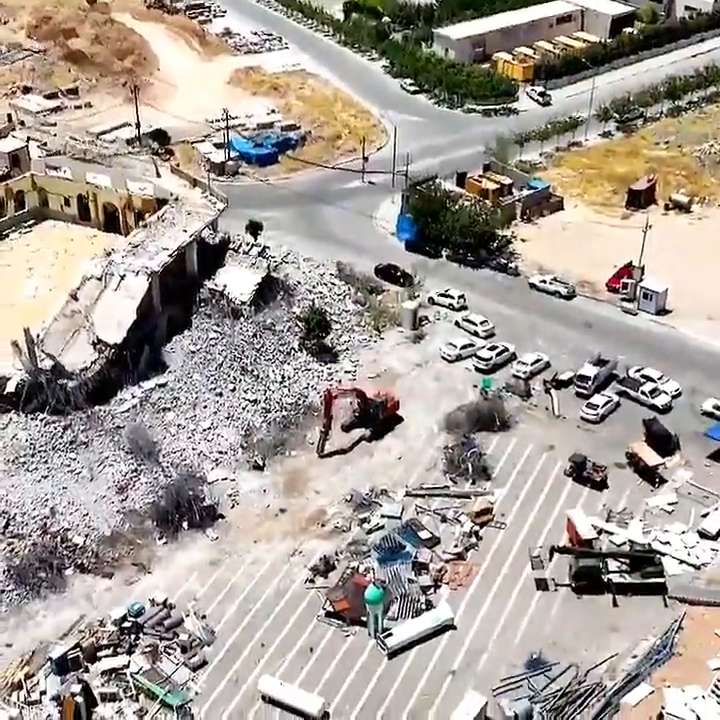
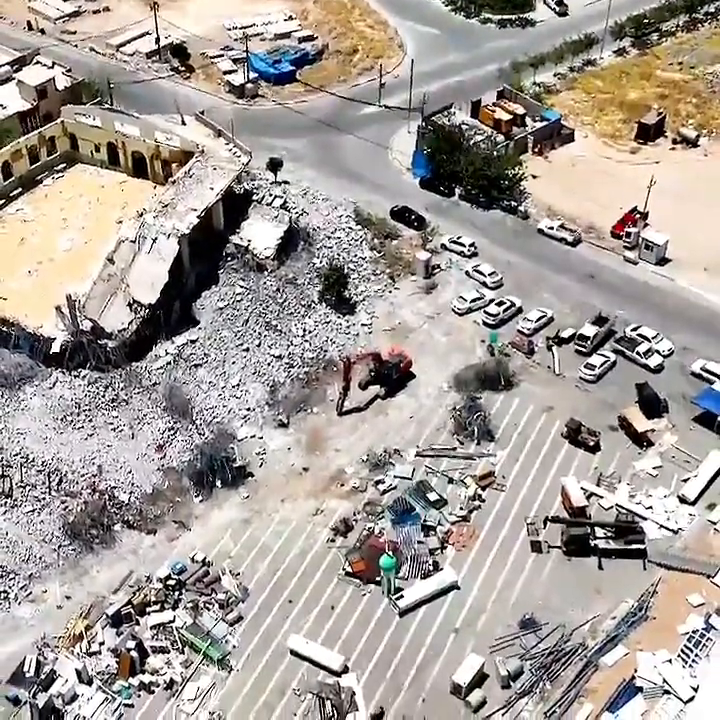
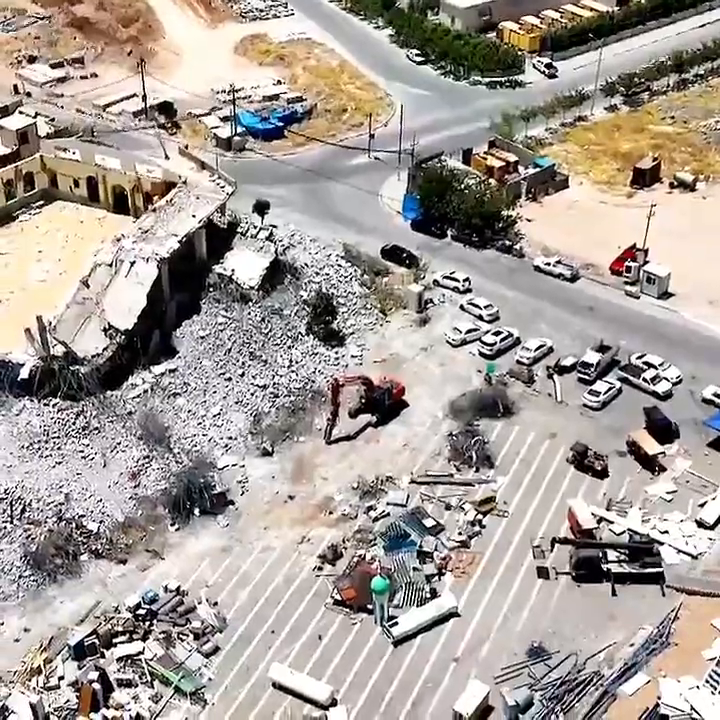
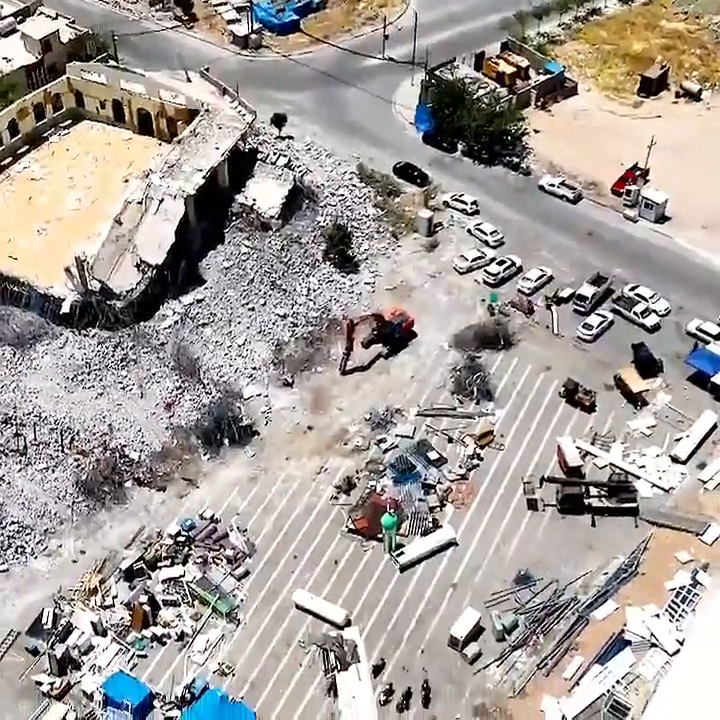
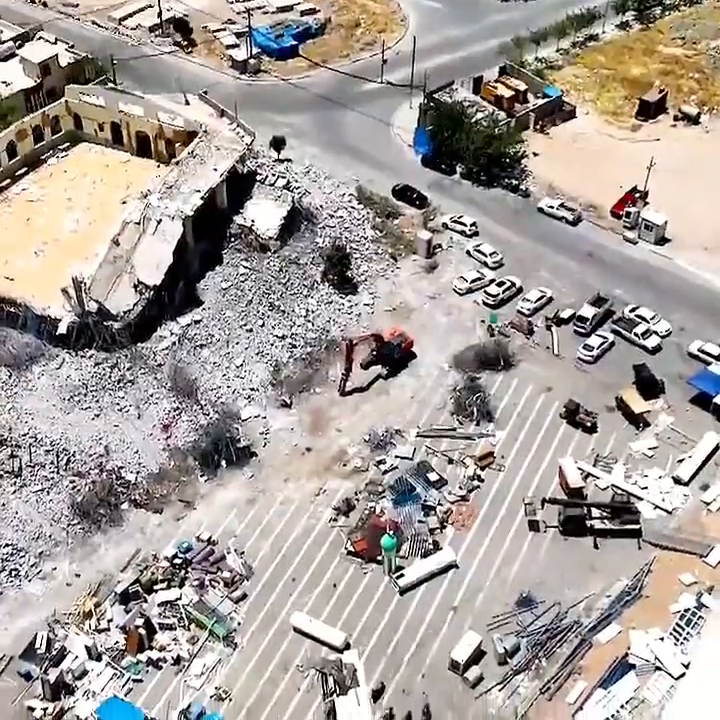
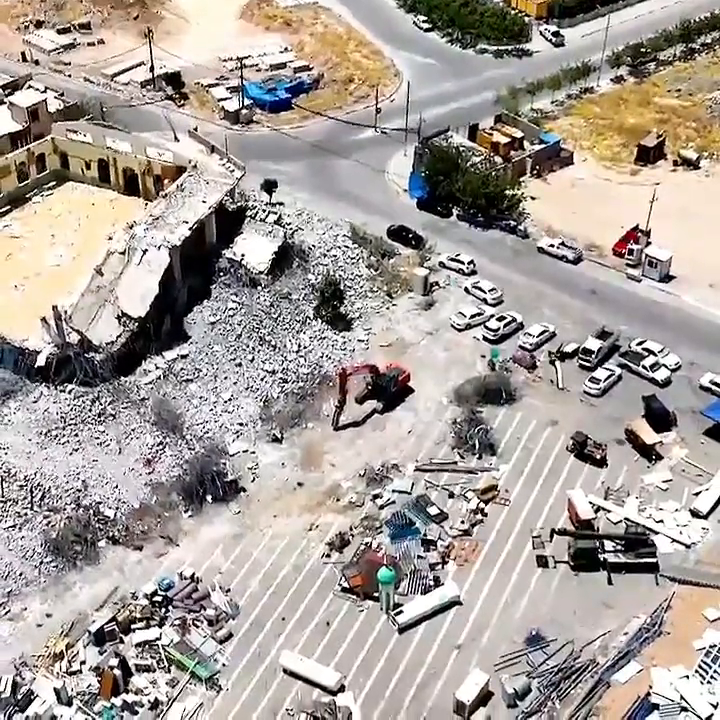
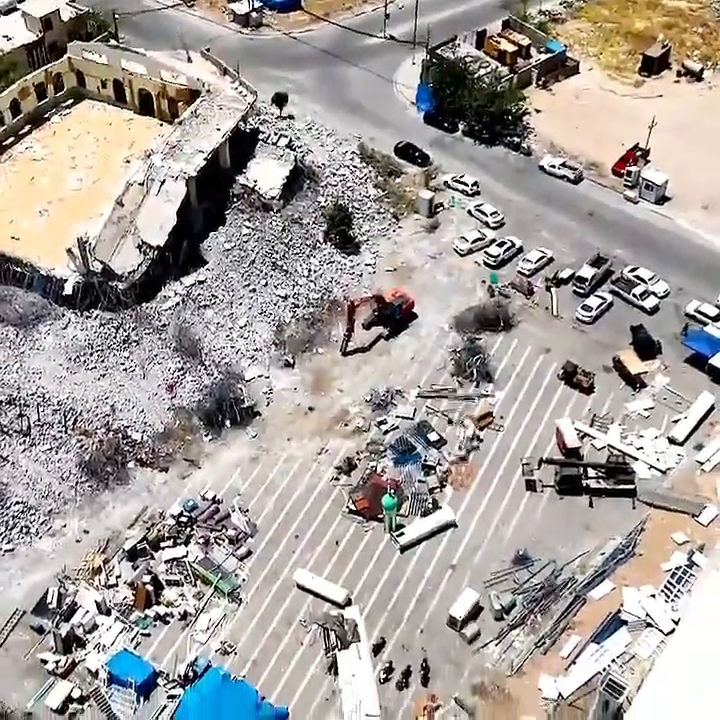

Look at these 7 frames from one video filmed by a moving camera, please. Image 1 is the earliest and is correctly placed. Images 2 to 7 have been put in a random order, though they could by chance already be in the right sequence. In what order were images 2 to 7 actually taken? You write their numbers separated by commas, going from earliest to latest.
3, 6, 2, 5, 4, 7
